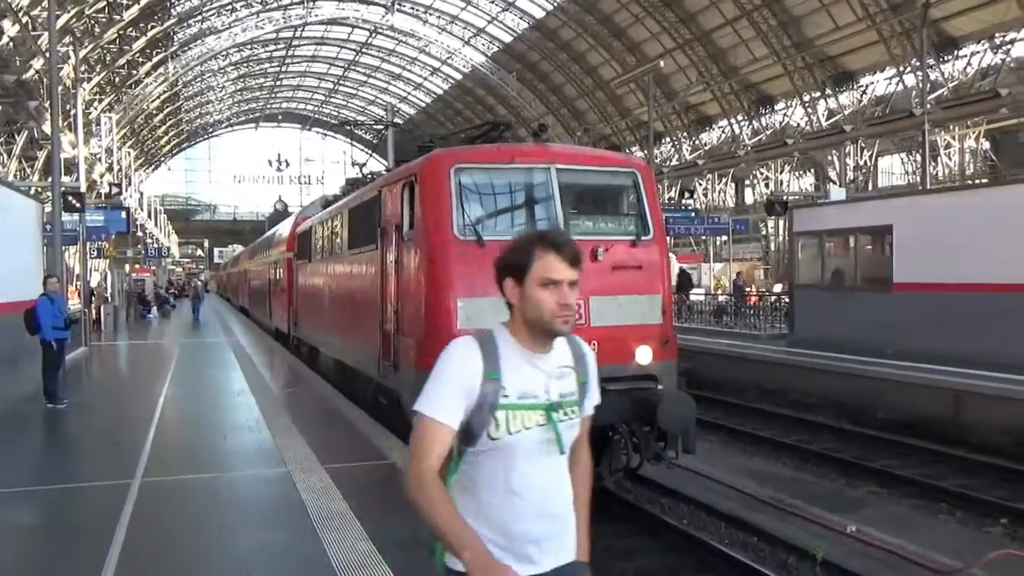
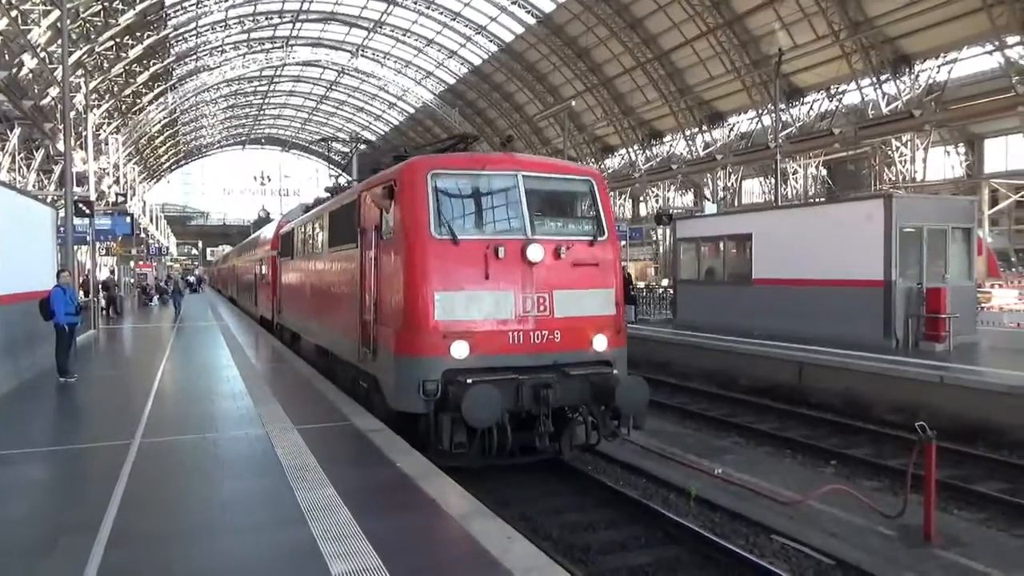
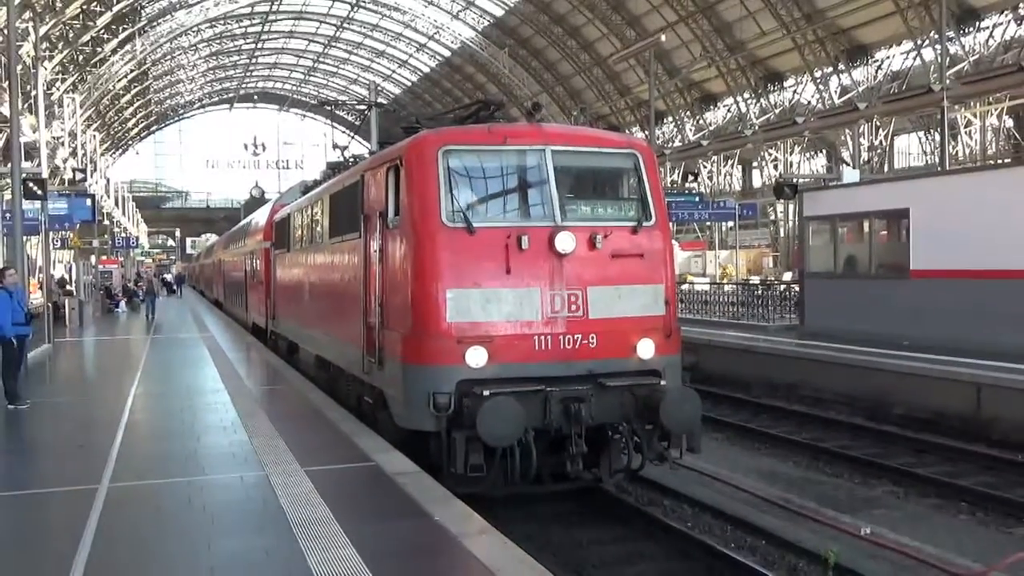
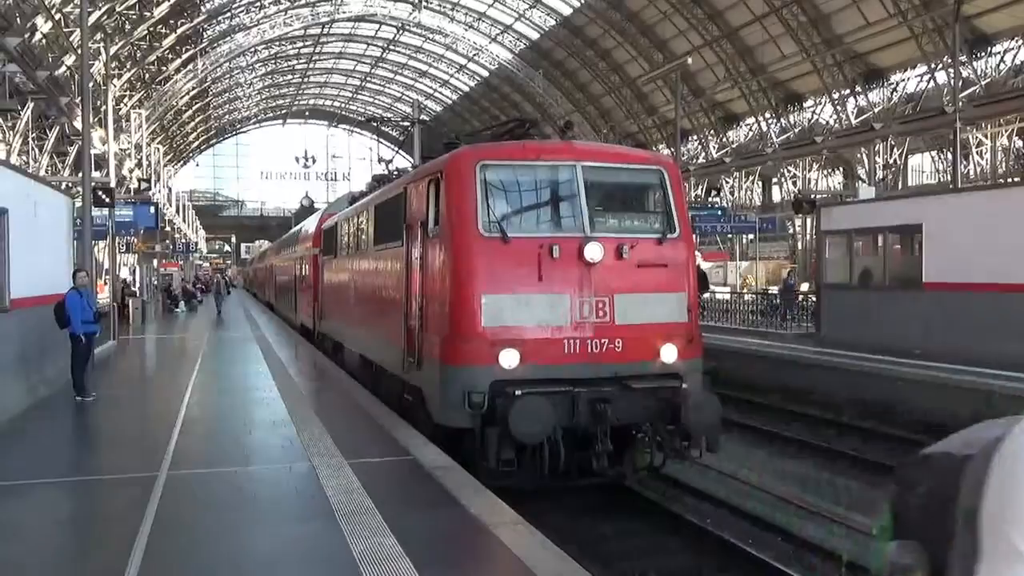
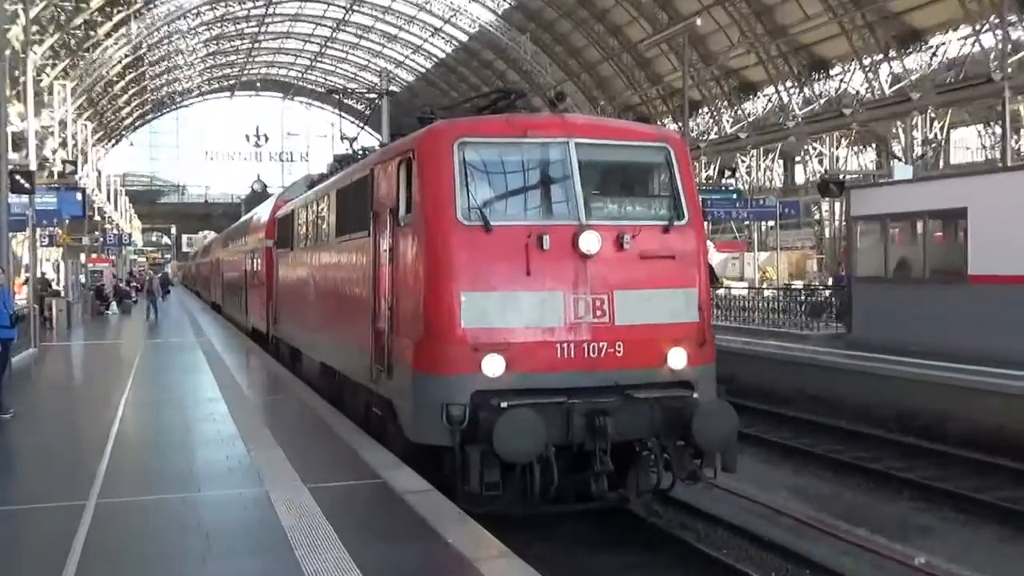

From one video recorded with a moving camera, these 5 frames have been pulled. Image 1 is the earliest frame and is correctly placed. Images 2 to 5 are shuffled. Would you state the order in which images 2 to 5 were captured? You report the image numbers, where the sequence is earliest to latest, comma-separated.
4, 5, 3, 2
